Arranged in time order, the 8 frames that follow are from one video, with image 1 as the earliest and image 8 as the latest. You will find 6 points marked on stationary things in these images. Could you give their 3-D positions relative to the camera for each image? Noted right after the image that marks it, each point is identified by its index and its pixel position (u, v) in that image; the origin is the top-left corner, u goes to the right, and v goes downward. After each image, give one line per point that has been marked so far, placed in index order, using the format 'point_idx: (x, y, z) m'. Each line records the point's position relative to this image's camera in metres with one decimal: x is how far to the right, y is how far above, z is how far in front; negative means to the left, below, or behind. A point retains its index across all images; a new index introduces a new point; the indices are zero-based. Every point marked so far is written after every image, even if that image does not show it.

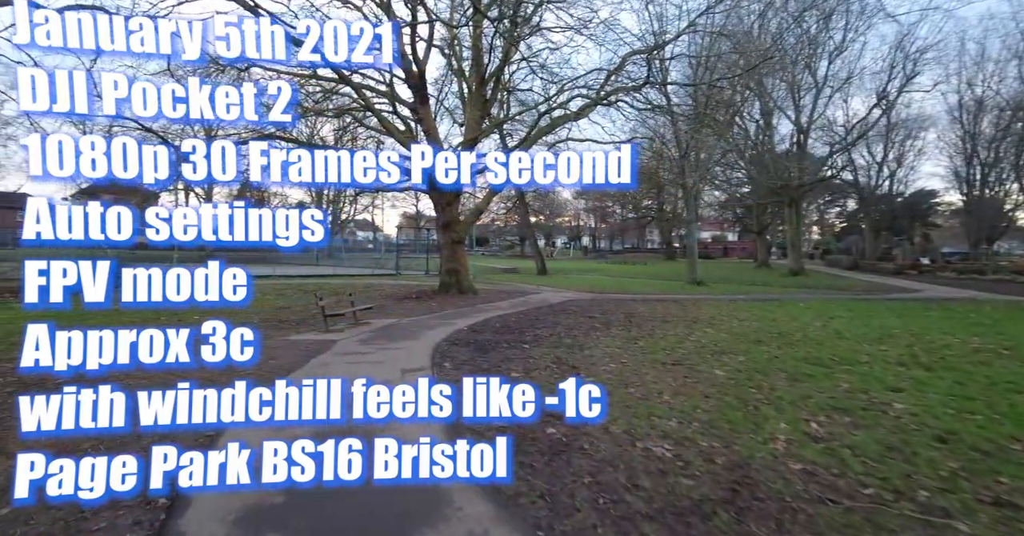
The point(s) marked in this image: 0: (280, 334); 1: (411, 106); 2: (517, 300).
0: (-4.9, -1.4, +9.8) m
1: (-3.6, +5.8, +16.9) m
2: (+0.3, -1.1, +15.9) m
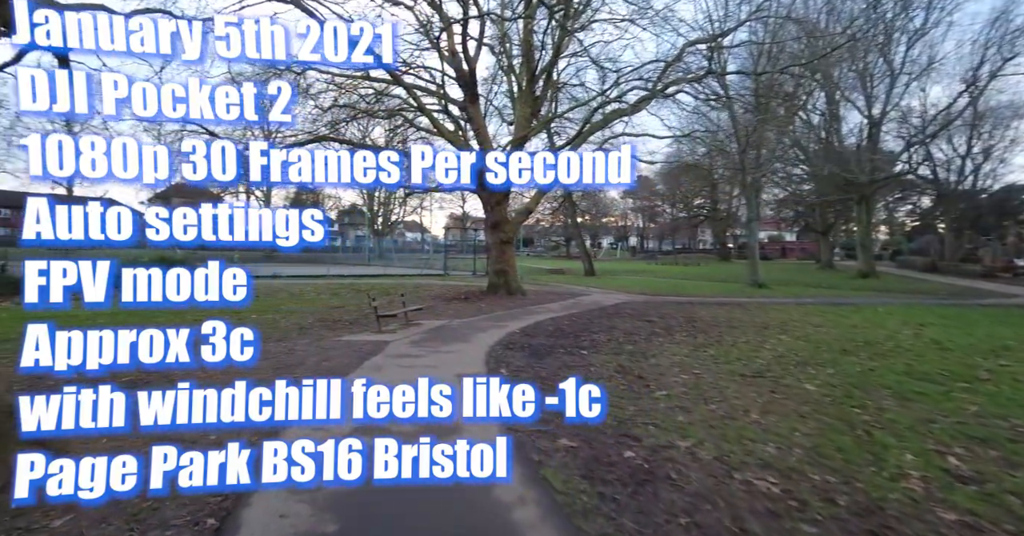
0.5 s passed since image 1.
0: (-3.8, -1.4, +9.9) m
1: (-1.8, +5.7, +16.8) m
2: (+1.9, -1.1, +15.4) m
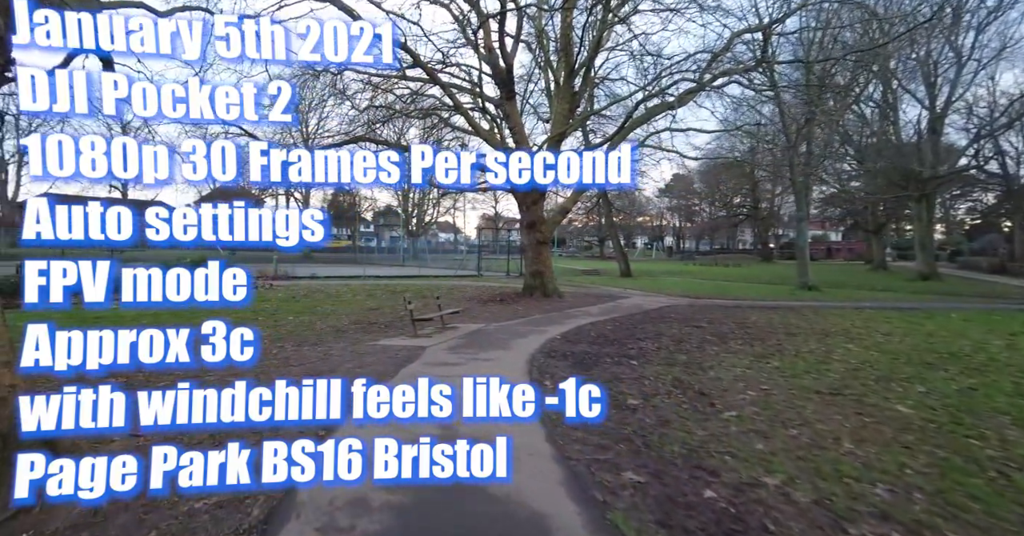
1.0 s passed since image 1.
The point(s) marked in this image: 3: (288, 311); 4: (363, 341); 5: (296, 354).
0: (-3.0, -1.5, +9.7) m
1: (-0.5, +5.7, +16.4) m
2: (+3.1, -1.2, +14.8) m
3: (-6.7, -1.3, +14.0) m
4: (-3.1, -1.5, +9.6) m
5: (-3.9, -1.6, +8.5) m
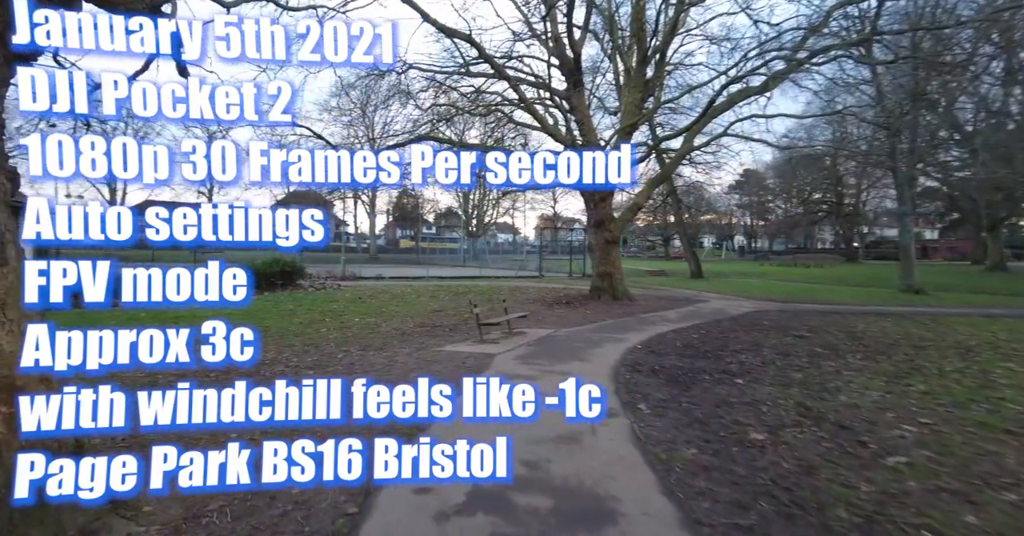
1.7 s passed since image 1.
0: (-1.5, -1.5, +9.2) m
1: (+1.7, +5.7, +15.6) m
2: (+5.1, -1.2, +13.6) m
3: (-4.7, -1.3, +14.0) m
4: (-1.7, -1.5, +9.1) m
5: (-2.7, -1.6, +8.2) m
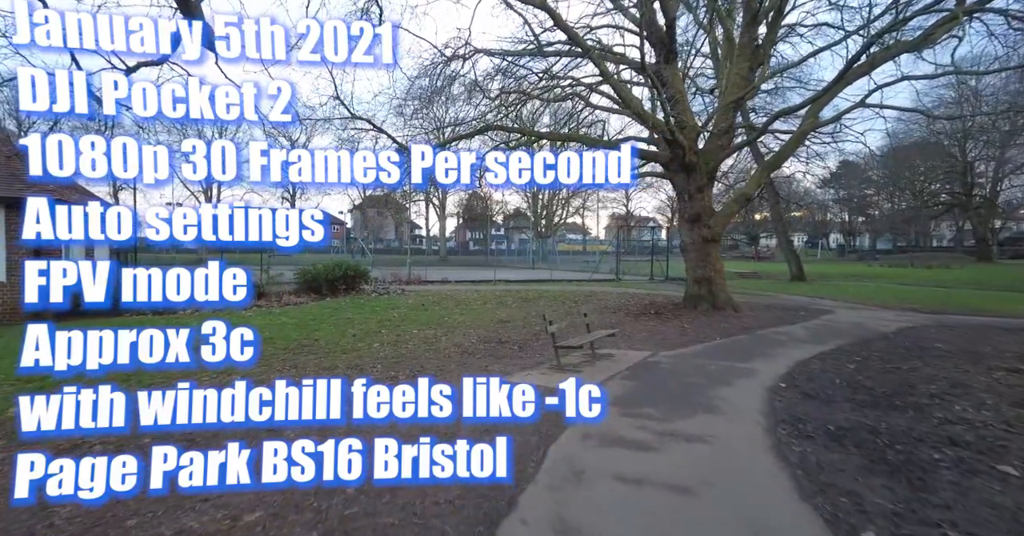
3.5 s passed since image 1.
0: (-0.2, -1.6, +7.5) m
1: (+4.0, +5.6, +13.3) m
2: (+7.0, -1.3, +10.8) m
3: (-2.6, -1.4, +12.6) m
4: (-0.3, -1.6, +7.4) m
5: (-1.4, -1.7, +6.6) m
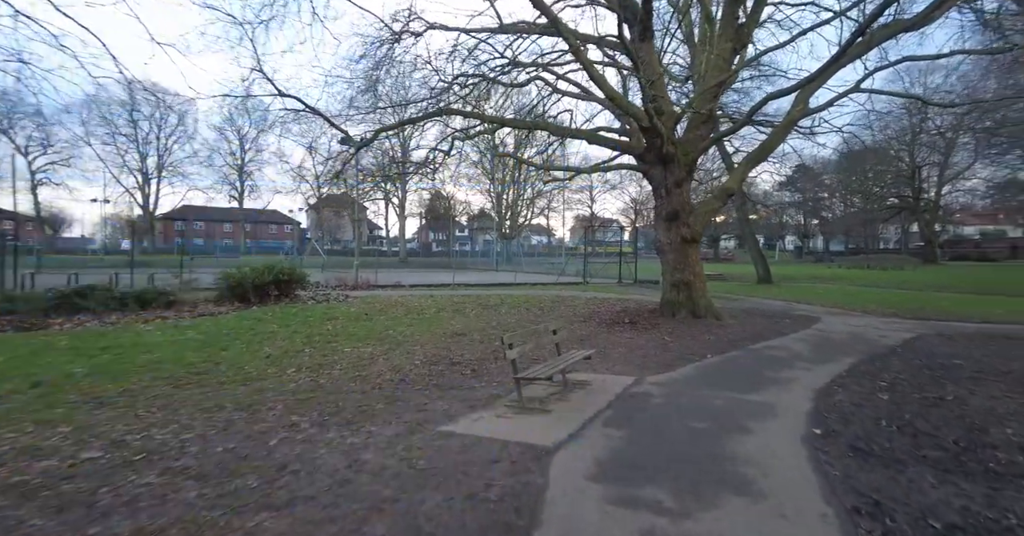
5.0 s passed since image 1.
0: (-0.8, -1.7, +5.7) m
1: (+2.9, +5.5, +11.8) m
2: (+6.1, -1.4, +9.5) m
3: (-3.7, -1.5, +10.6) m
4: (-1.0, -1.7, +5.6) m
5: (-2.0, -1.8, +4.7) m
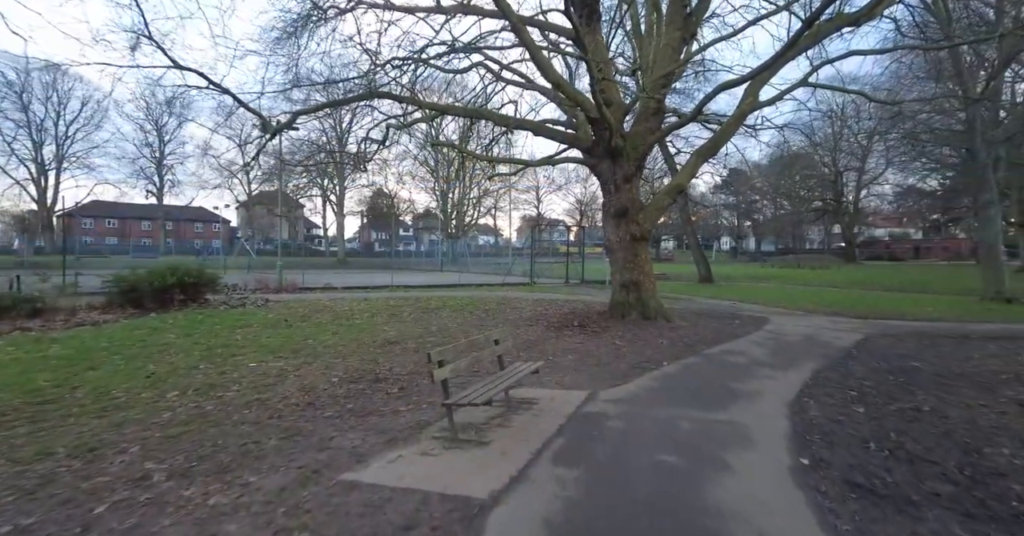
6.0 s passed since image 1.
0: (-1.5, -1.7, +4.5) m
1: (+1.4, +5.5, +11.1) m
2: (+5.0, -1.4, +9.1) m
3: (-4.9, -1.5, +9.1) m
4: (-1.7, -1.7, +4.4) m
5: (-2.6, -1.8, +3.4) m
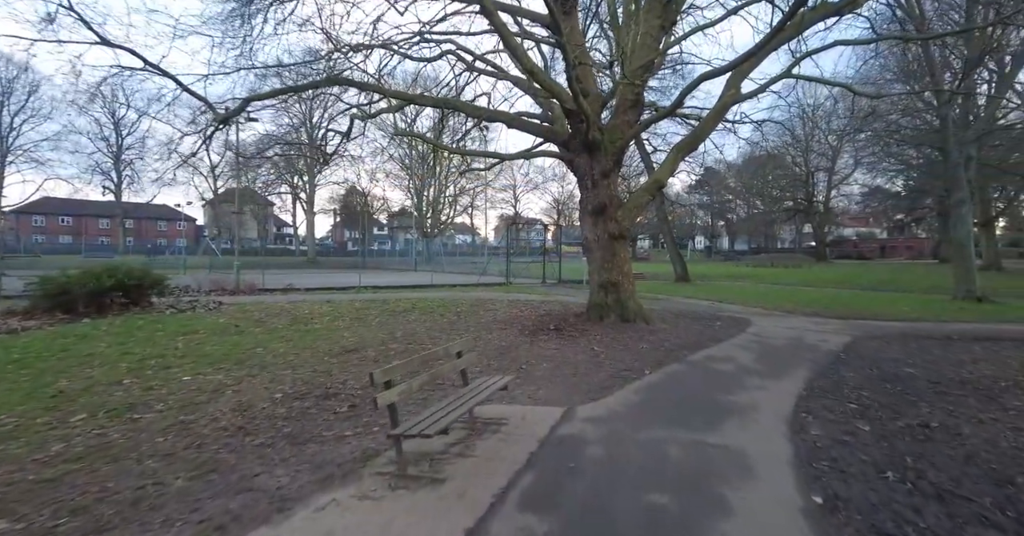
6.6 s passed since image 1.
0: (-1.8, -1.7, +3.7) m
1: (+0.8, +5.5, +10.4) m
2: (+4.4, -1.4, +8.6) m
3: (-5.4, -1.6, +8.2) m
4: (-2.0, -1.7, +3.6) m
5: (-2.9, -1.8, +2.6) m
